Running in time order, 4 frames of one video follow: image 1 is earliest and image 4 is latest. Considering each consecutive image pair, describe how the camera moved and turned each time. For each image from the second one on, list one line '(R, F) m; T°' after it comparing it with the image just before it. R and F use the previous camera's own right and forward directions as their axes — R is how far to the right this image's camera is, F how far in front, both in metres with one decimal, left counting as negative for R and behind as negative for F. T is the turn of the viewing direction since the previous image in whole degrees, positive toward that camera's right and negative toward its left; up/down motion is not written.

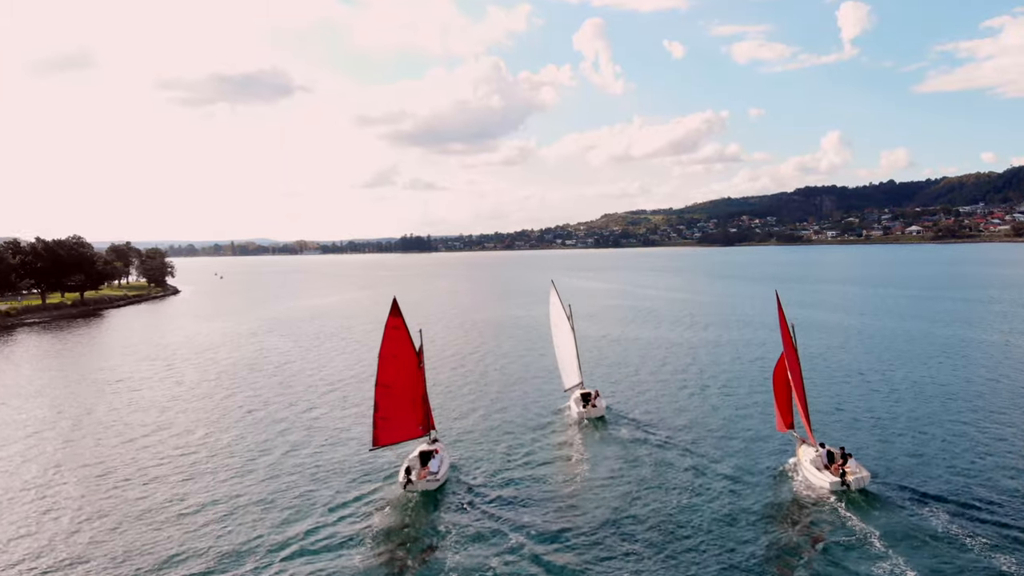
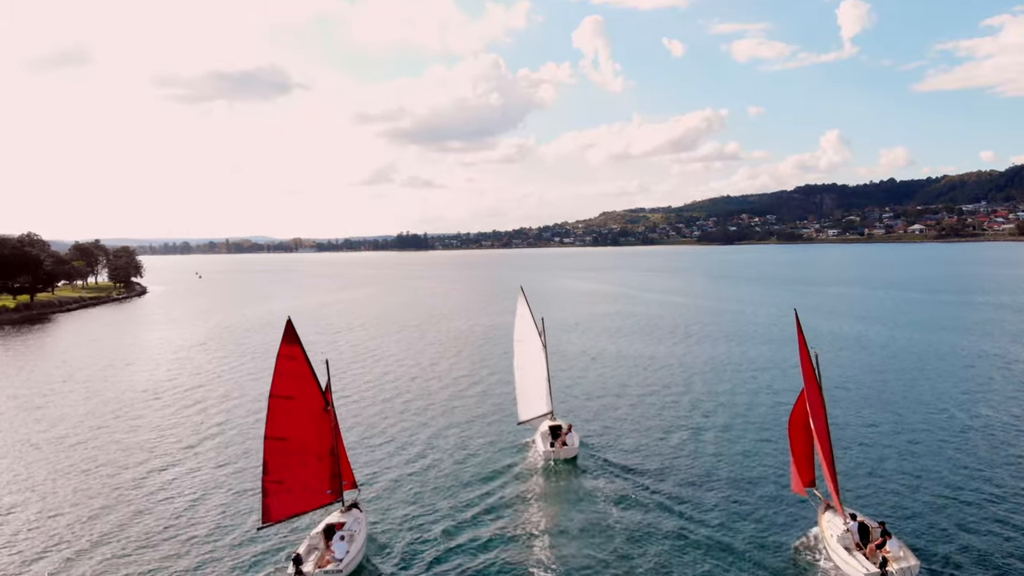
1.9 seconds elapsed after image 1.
(+2.4, +9.7) m; 0°
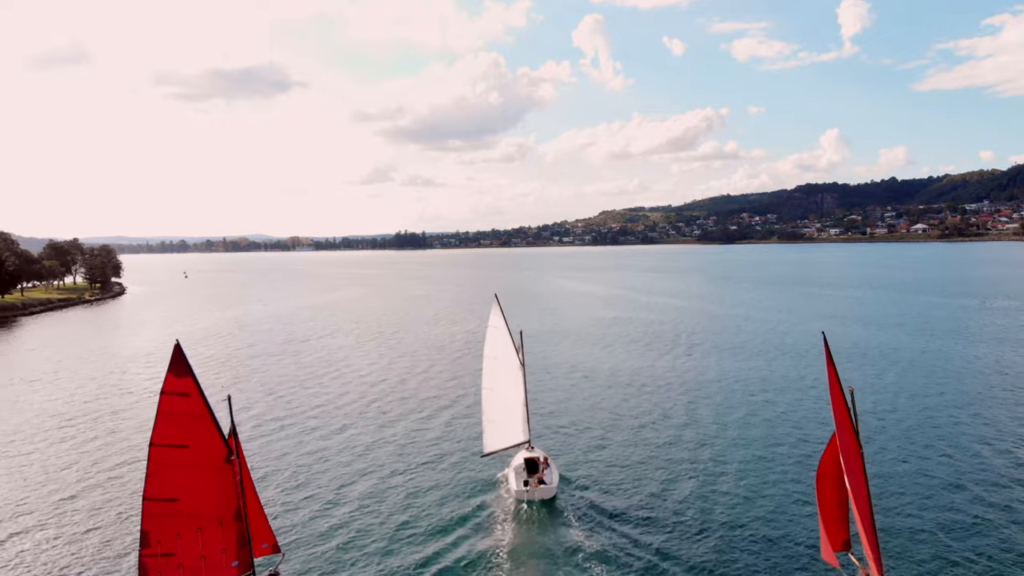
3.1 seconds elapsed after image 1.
(+1.4, +6.7) m; 0°
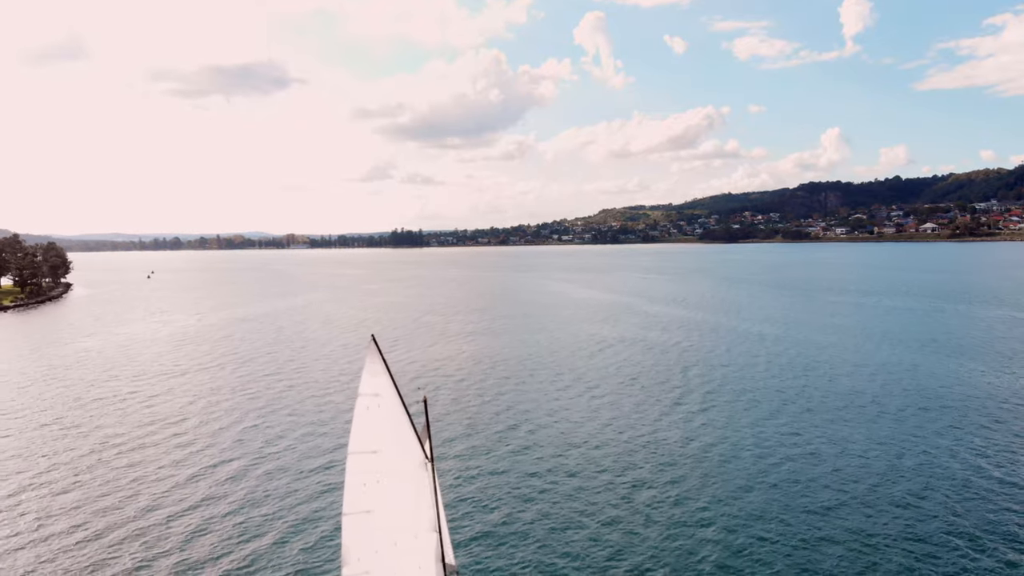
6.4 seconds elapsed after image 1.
(+2.7, +17.1) m; 0°
